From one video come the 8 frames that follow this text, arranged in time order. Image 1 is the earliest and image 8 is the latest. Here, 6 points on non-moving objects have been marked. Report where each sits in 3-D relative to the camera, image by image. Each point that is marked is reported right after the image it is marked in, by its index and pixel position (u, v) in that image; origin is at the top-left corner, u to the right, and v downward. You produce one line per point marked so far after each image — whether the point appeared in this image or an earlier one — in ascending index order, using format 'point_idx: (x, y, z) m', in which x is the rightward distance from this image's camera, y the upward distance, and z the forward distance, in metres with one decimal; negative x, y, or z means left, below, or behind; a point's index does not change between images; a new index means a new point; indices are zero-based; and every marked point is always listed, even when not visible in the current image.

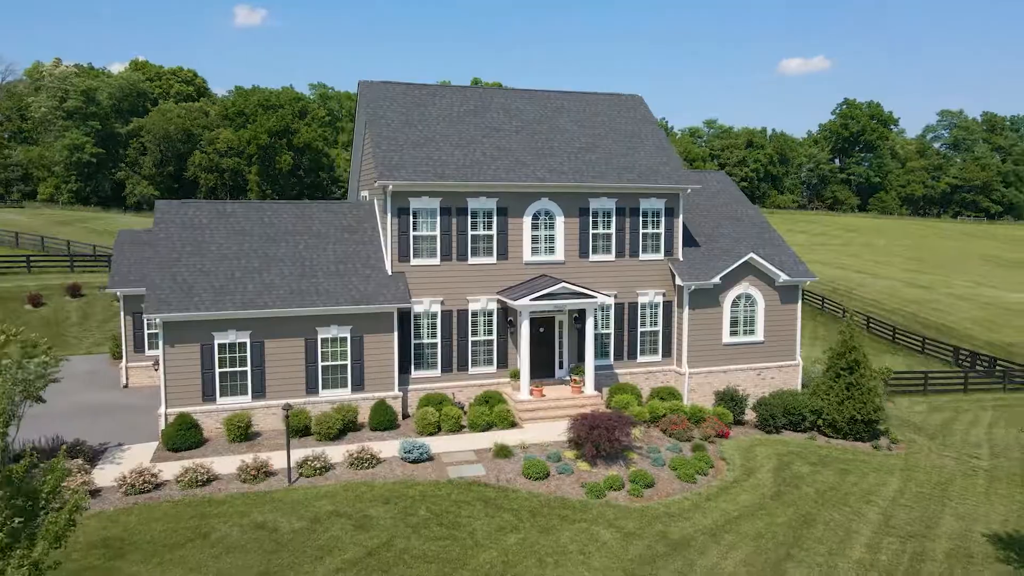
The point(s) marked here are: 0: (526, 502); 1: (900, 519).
0: (+0.3, -5.2, +17.4) m
1: (+10.0, -5.9, +18.5) m
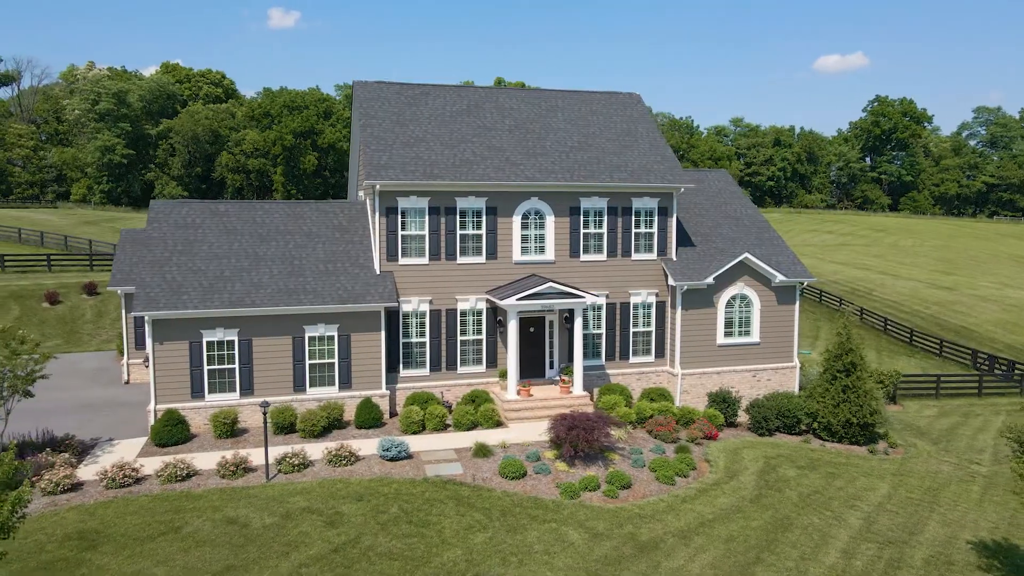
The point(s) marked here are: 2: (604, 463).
0: (-0.3, -5.2, +17.4) m
1: (+9.3, -5.9, +18.1) m
2: (+2.5, -4.8, +19.6) m
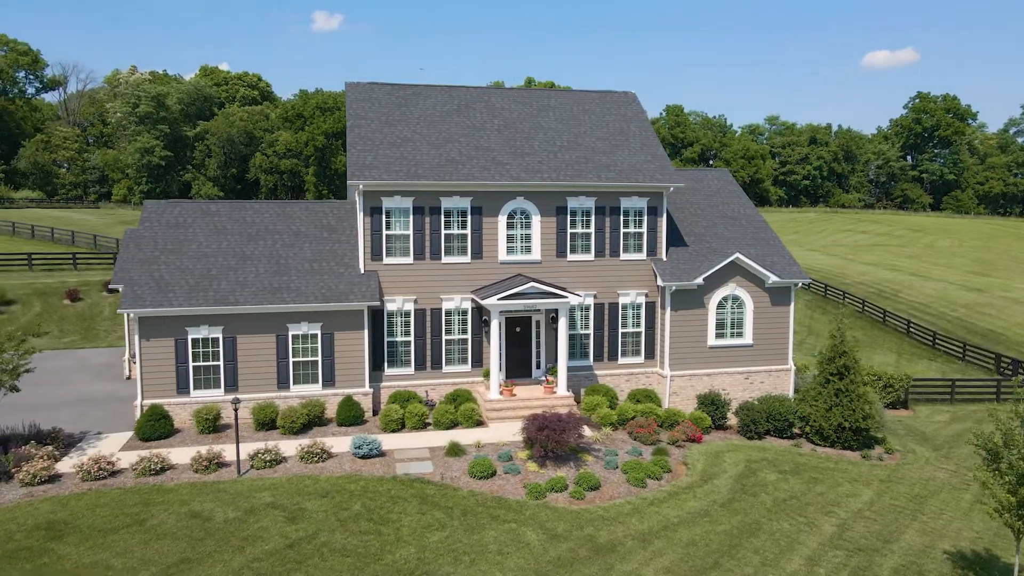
0: (-1.2, -5.2, +17.4) m
1: (+8.5, -6.0, +17.6) m
2: (+1.7, -4.8, +19.5) m
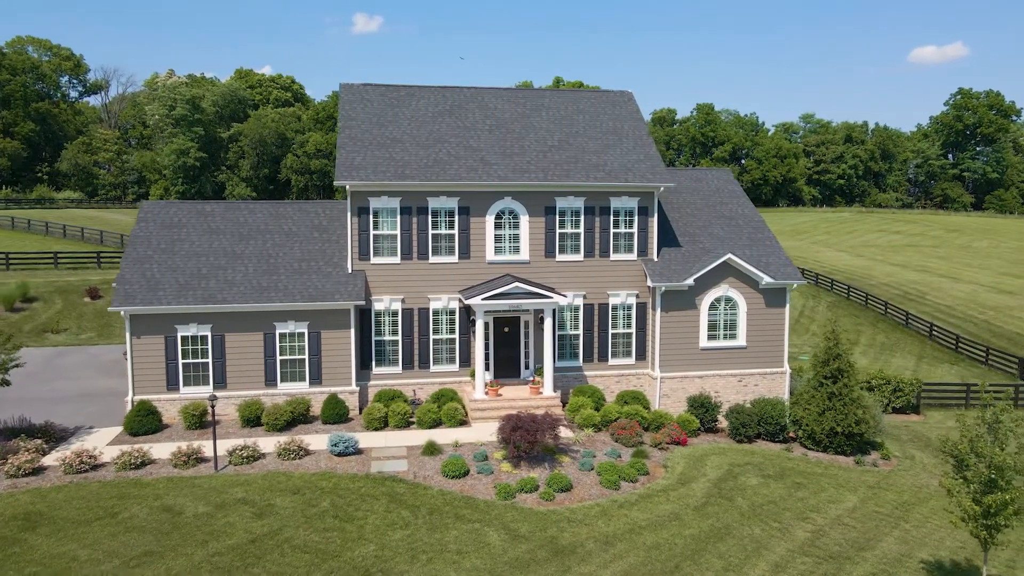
0: (-2.0, -5.2, +17.5) m
1: (+7.7, -6.0, +17.3) m
2: (+1.0, -4.8, +19.4) m
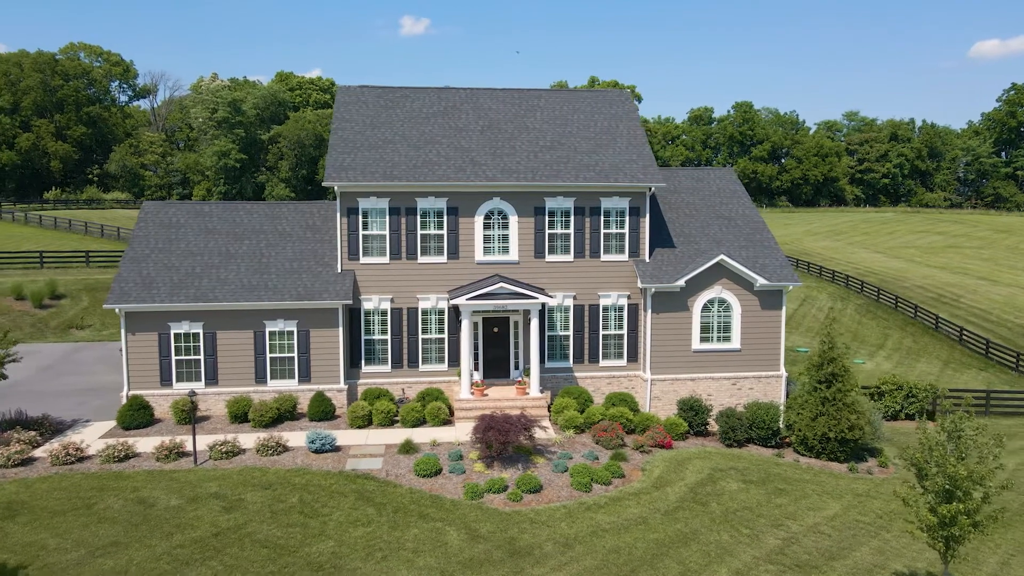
0: (-2.8, -5.2, +17.7) m
1: (+6.8, -6.1, +16.9) m
2: (+0.3, -4.8, +19.4) m
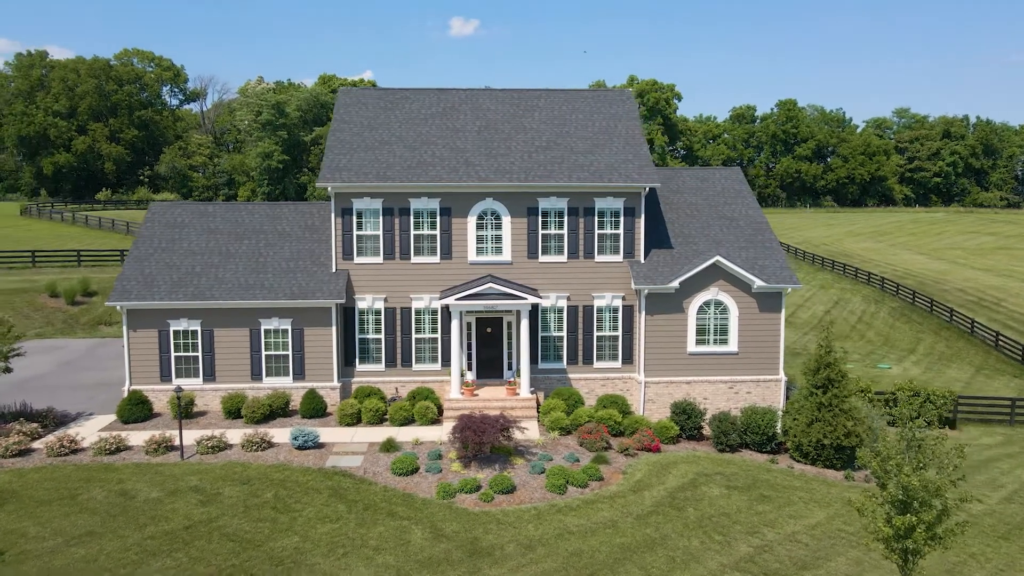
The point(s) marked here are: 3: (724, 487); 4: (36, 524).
0: (-3.5, -5.2, +17.8) m
1: (+6.1, -6.1, +16.5) m
2: (-0.3, -4.8, +19.4) m
3: (+5.9, -5.5, +19.9) m
4: (-10.7, -5.3, +16.2) m
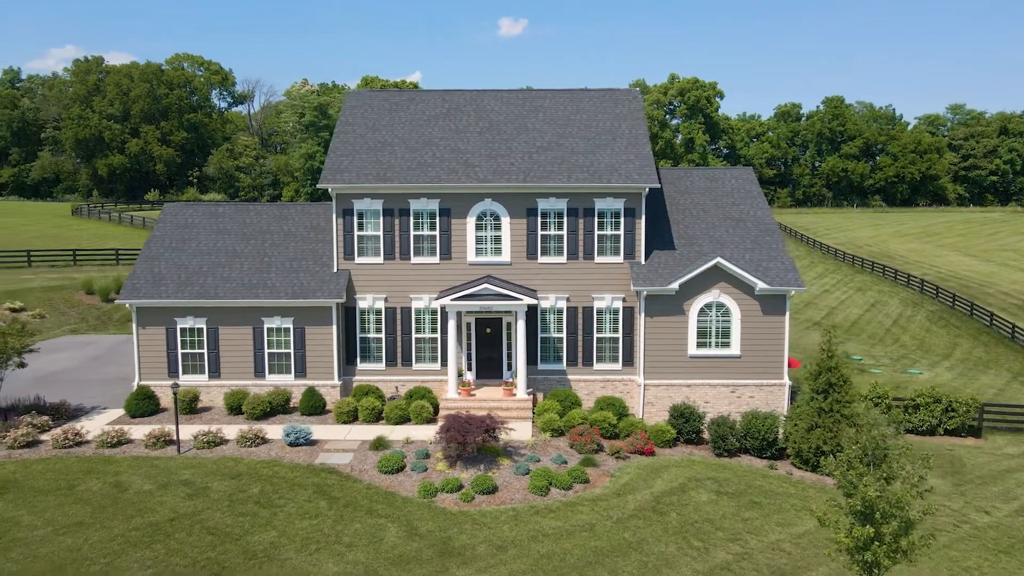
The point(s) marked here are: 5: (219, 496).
0: (-4.0, -5.2, +18.1) m
1: (+5.5, -6.2, +16.1) m
2: (-0.7, -4.8, +19.4) m
3: (+5.5, -5.6, +19.6) m
4: (-11.3, -5.3, +16.9) m
5: (-7.3, -5.2, +17.8) m
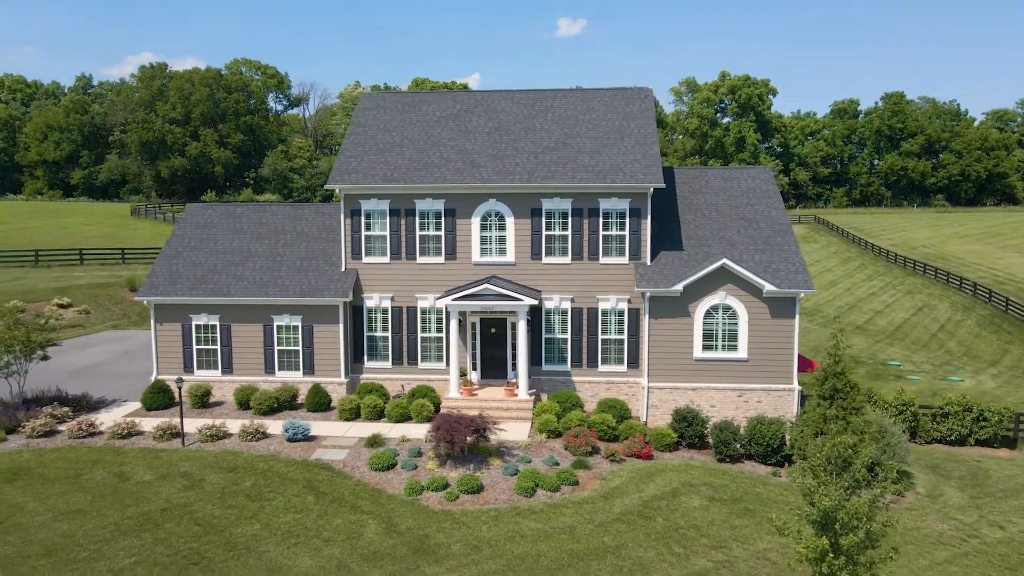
0: (-4.4, -5.1, +18.4) m
1: (+4.9, -6.2, +15.8) m
2: (-1.0, -4.8, +19.5) m
3: (+5.2, -5.6, +19.2) m
4: (-11.7, -5.2, +17.8) m
5: (-7.7, -5.1, +18.4) m
